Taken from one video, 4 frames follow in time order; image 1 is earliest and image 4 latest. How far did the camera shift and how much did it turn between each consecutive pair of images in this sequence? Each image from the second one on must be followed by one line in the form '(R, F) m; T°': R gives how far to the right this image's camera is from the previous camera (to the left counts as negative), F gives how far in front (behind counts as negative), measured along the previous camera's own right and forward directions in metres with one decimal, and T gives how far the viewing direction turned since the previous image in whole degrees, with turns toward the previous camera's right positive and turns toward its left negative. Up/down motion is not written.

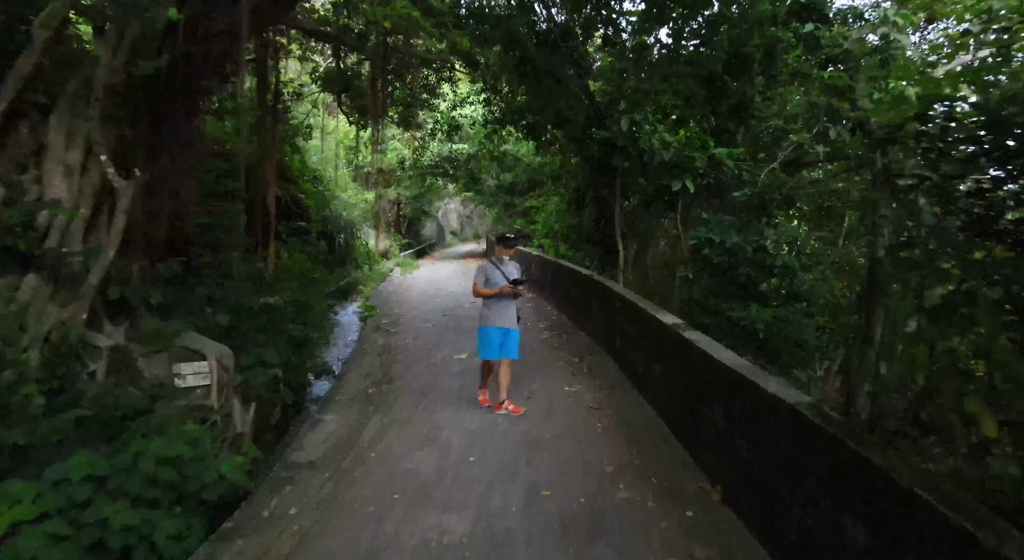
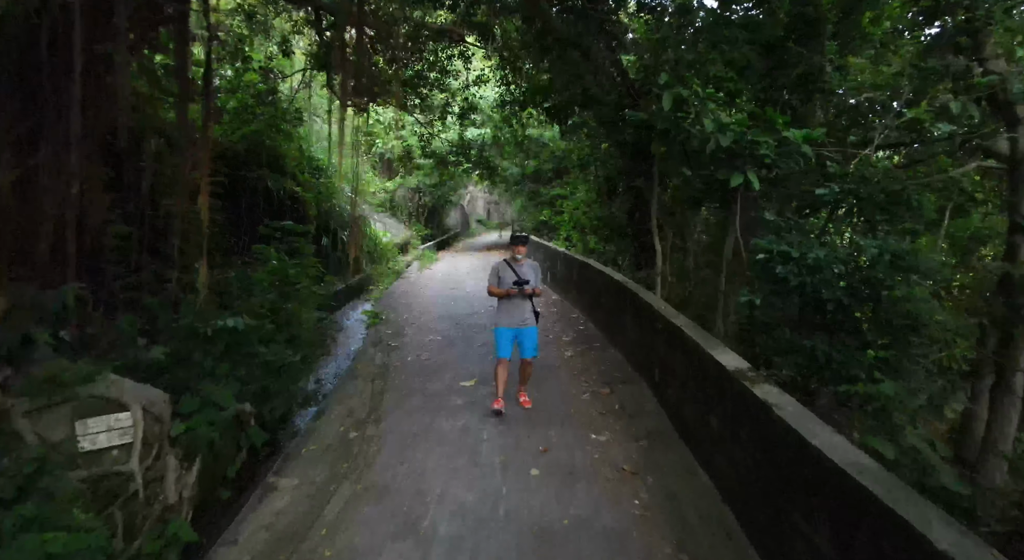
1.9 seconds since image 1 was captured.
(+0.1, +1.0) m; -3°
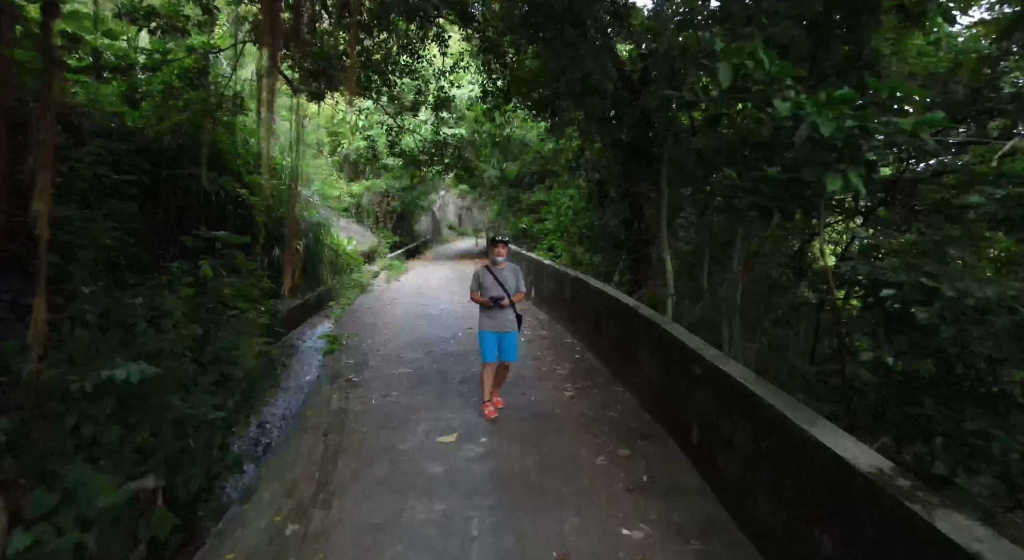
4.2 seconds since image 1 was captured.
(-0.2, +1.1) m; +3°
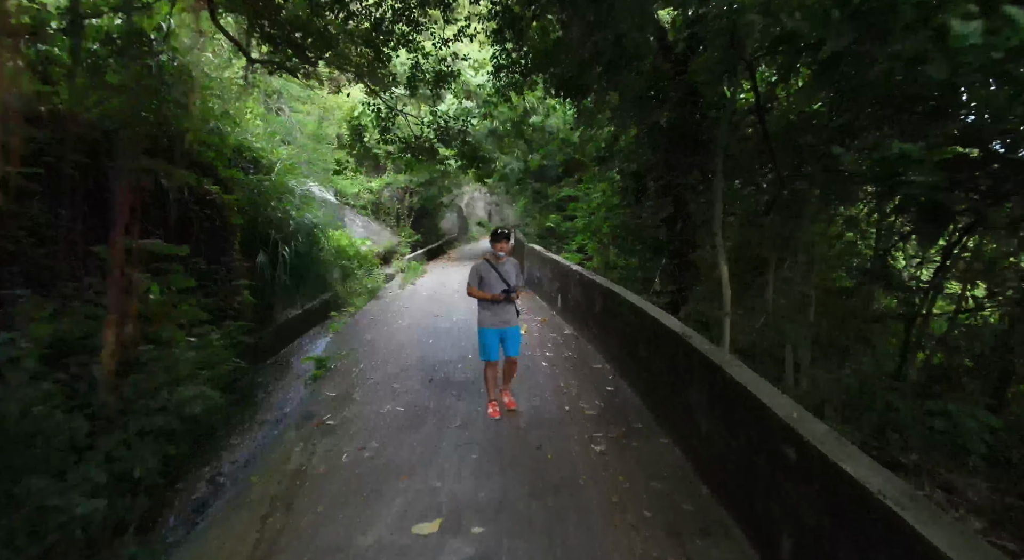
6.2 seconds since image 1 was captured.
(+0.2, +1.2) m; -4°
